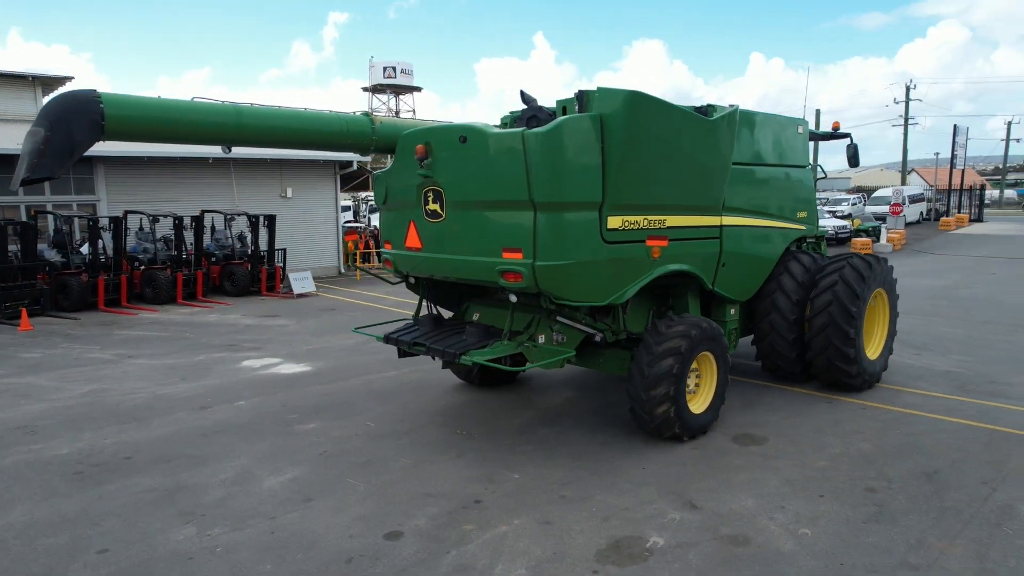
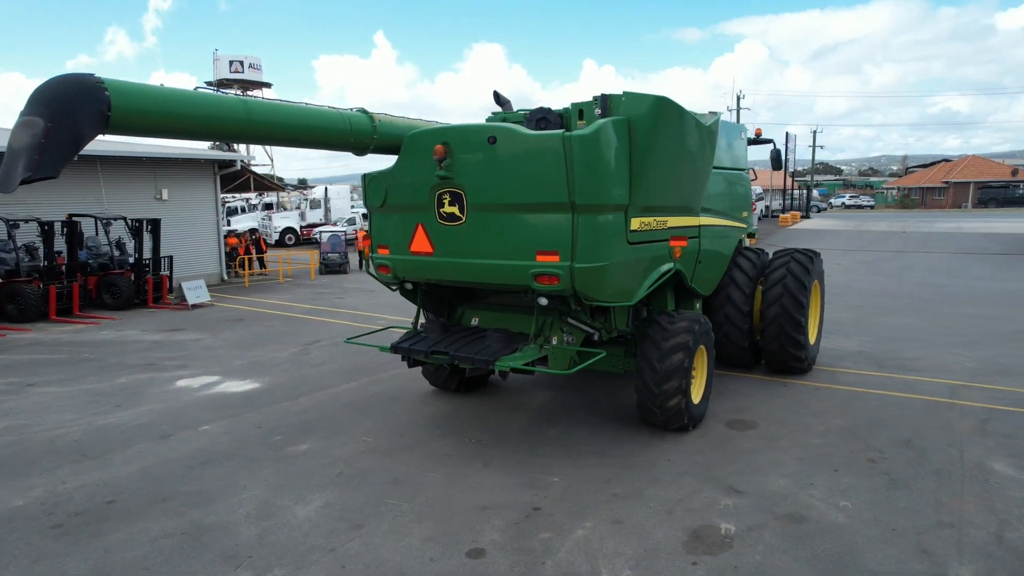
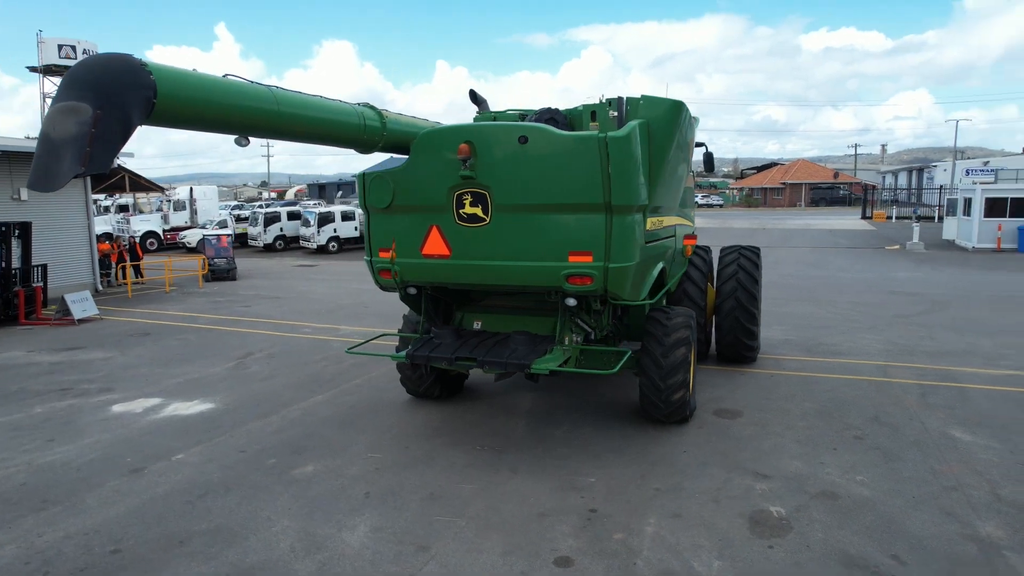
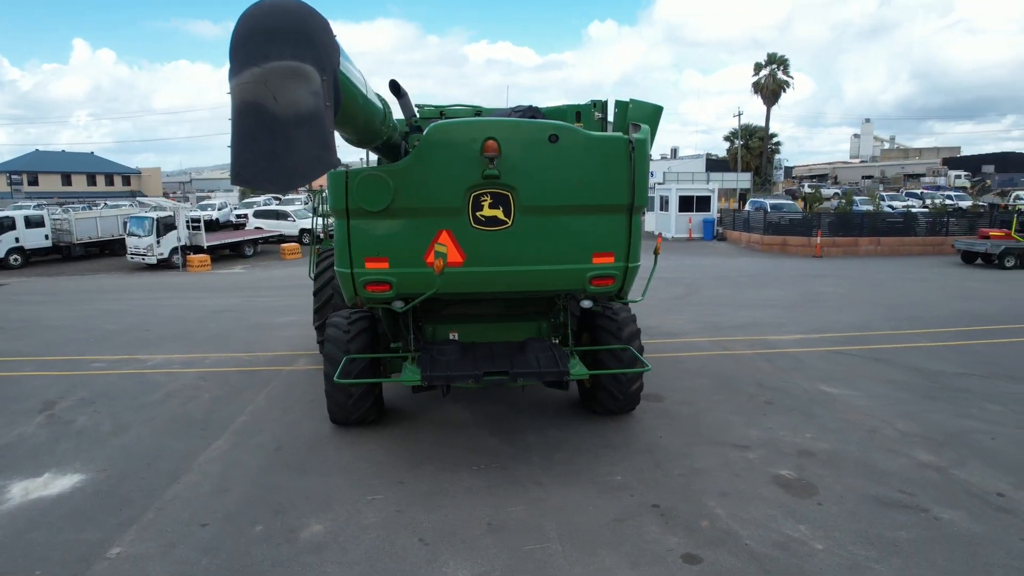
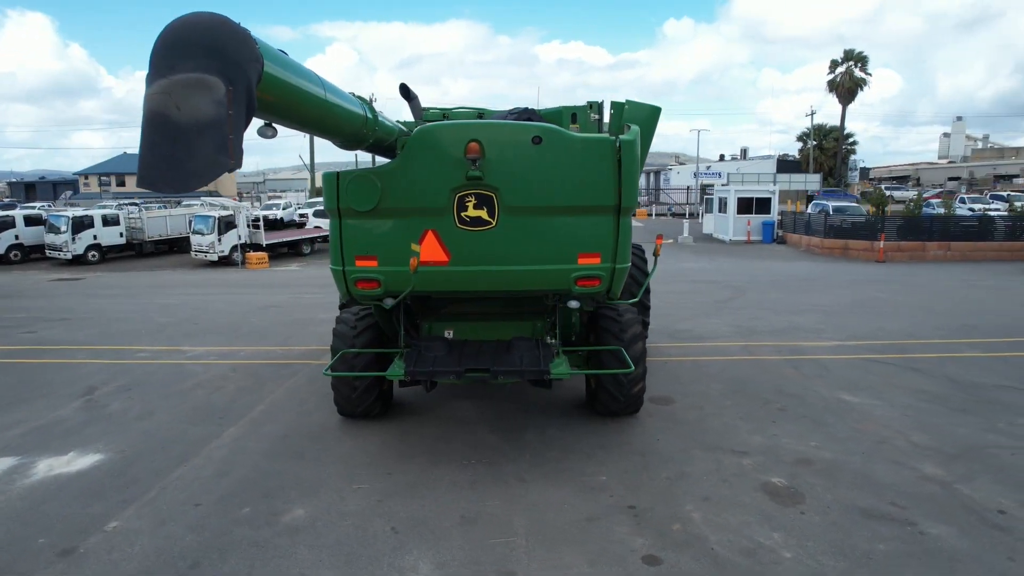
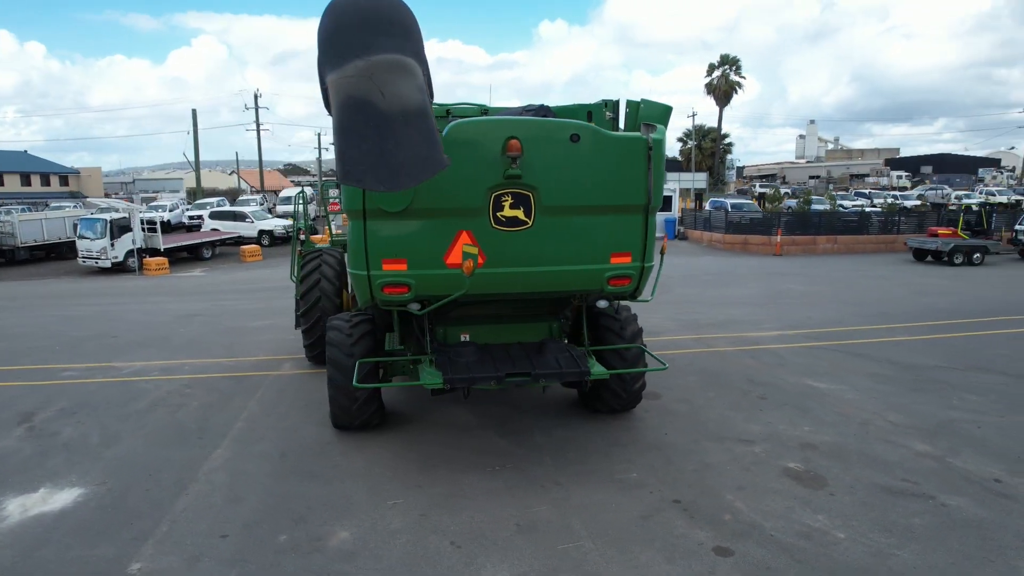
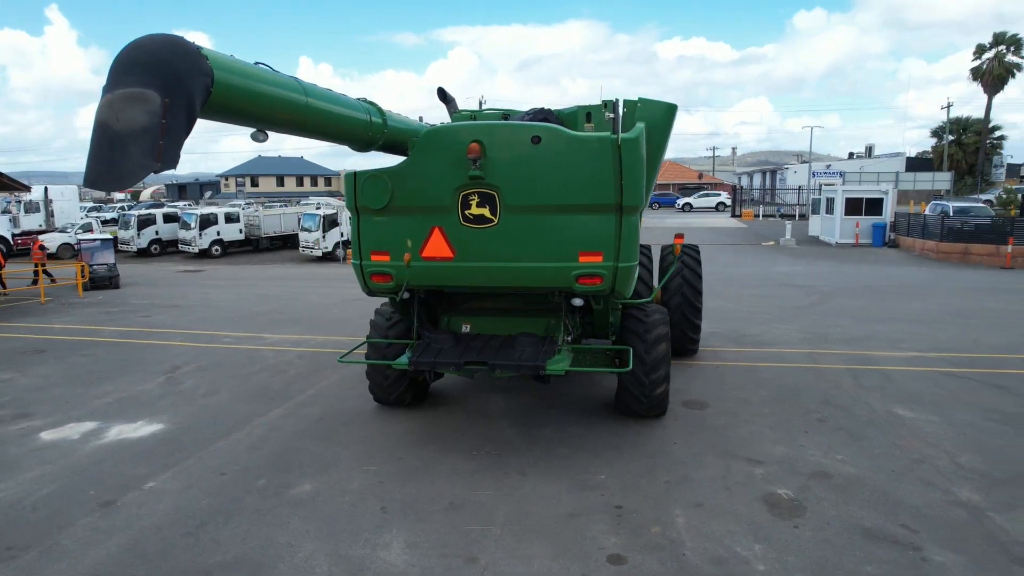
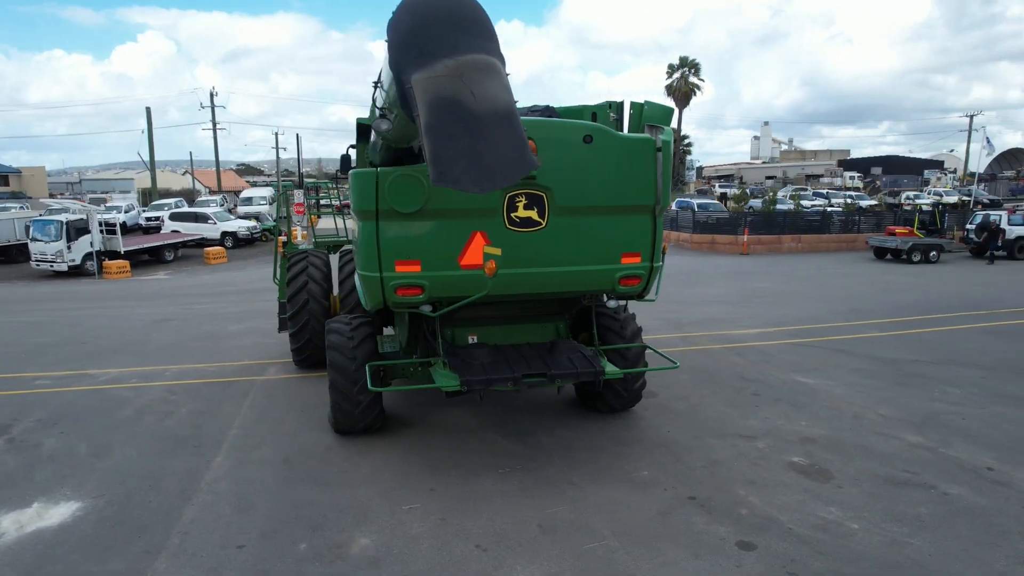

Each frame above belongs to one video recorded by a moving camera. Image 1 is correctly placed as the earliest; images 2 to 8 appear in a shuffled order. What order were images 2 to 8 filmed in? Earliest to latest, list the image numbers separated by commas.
2, 3, 7, 5, 4, 6, 8
